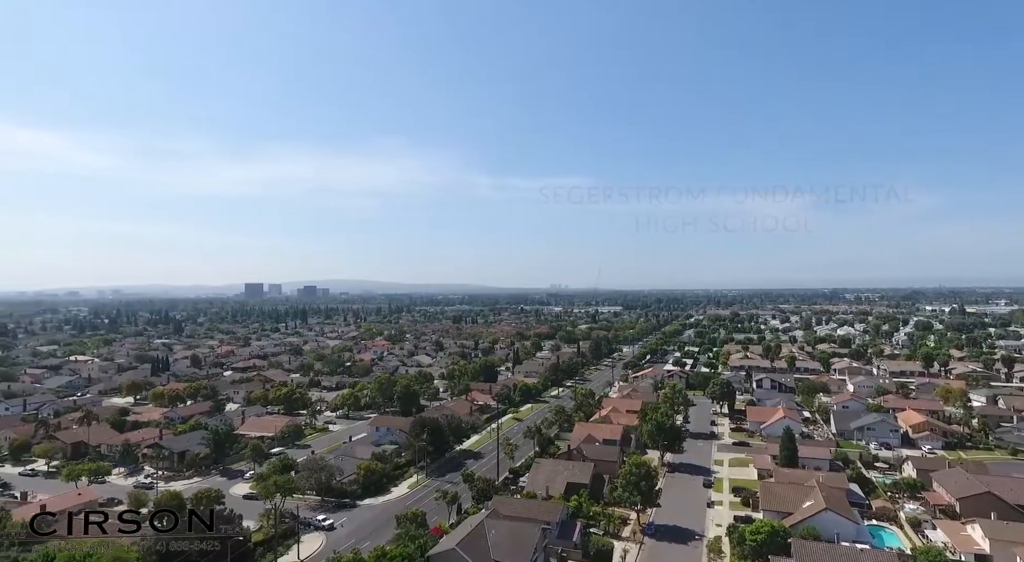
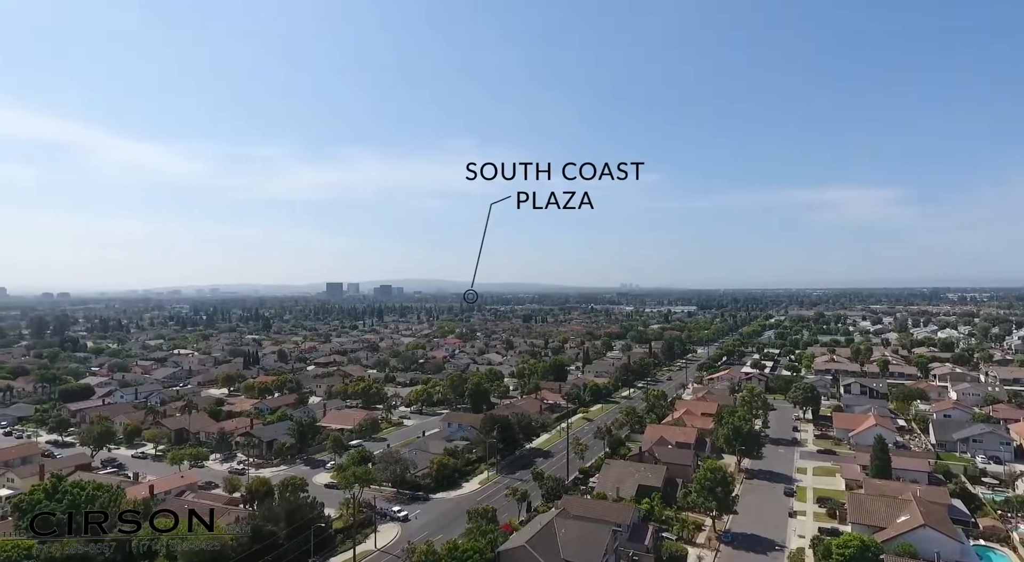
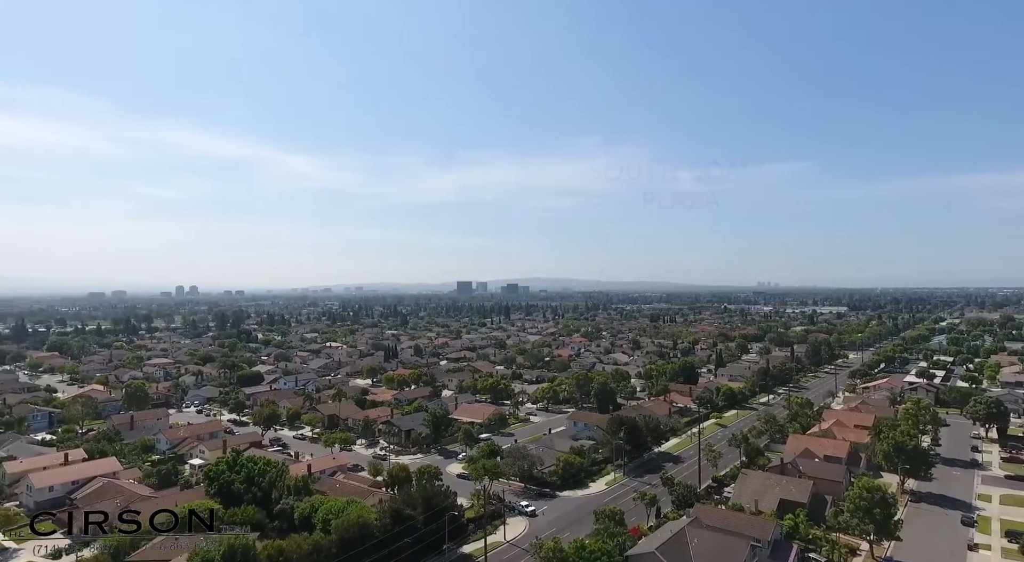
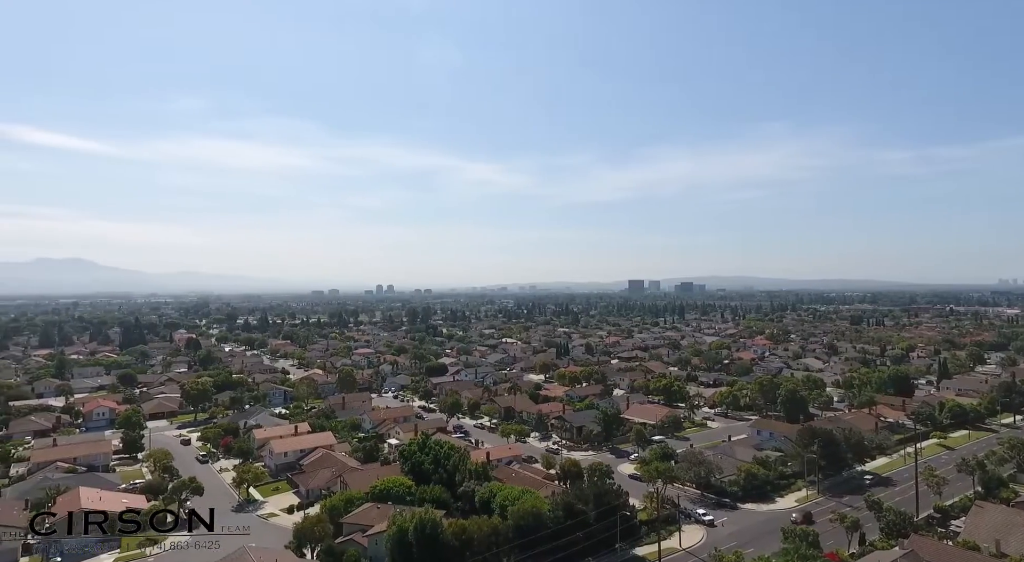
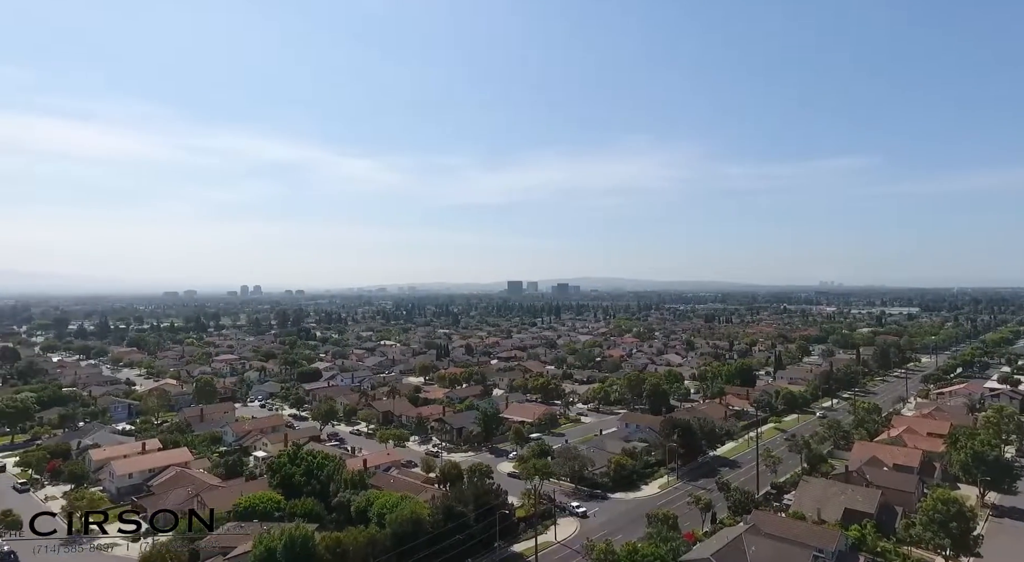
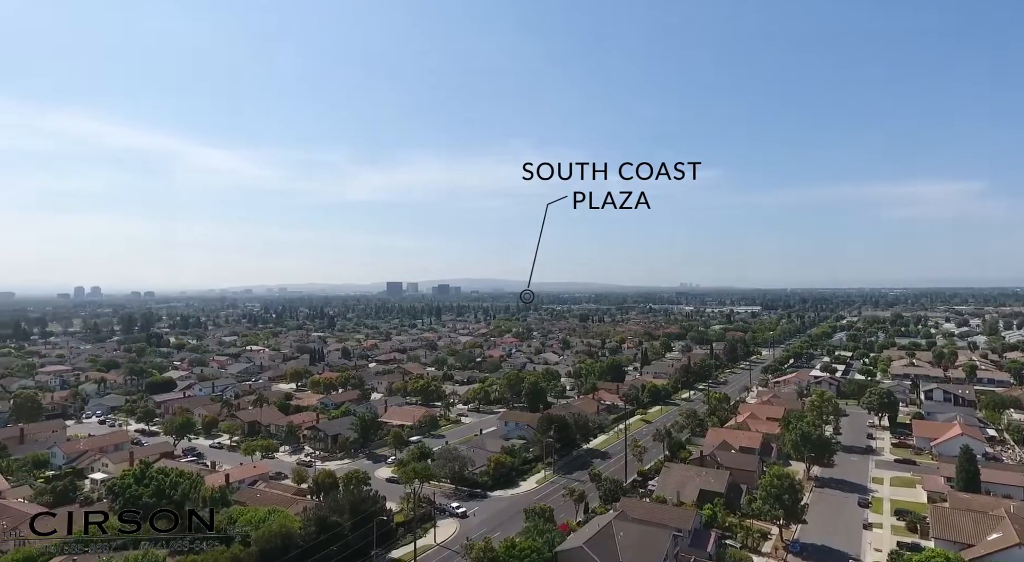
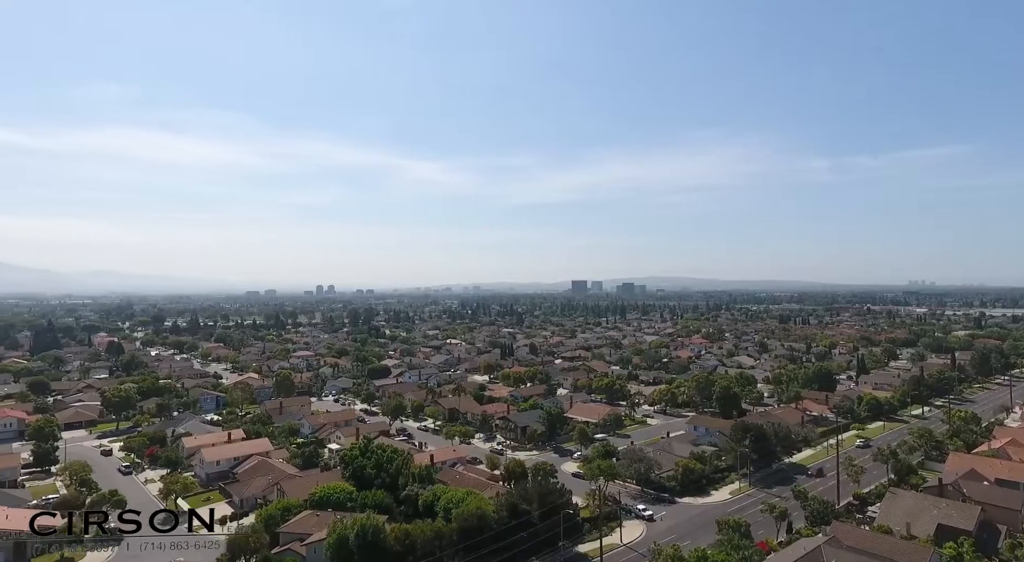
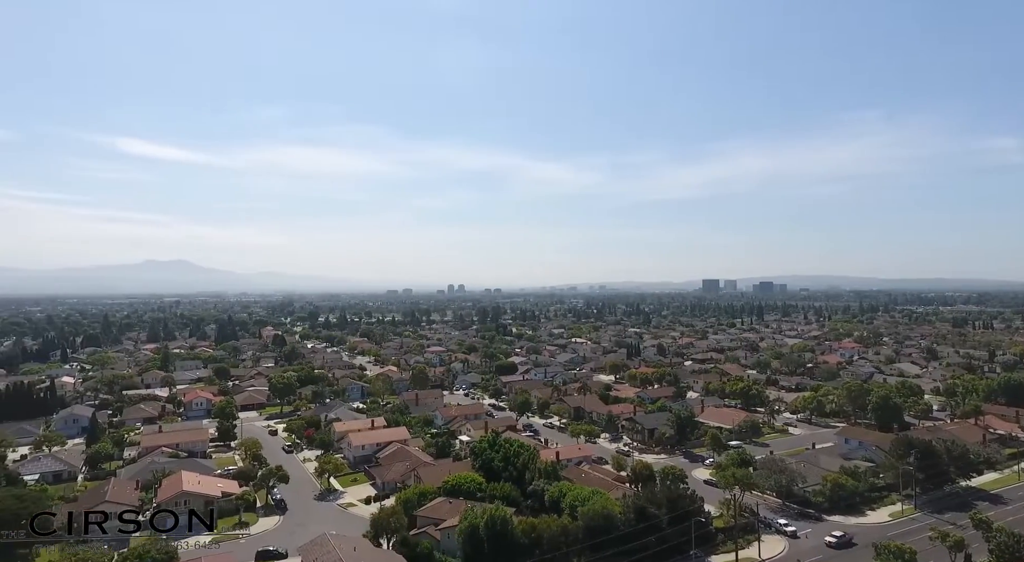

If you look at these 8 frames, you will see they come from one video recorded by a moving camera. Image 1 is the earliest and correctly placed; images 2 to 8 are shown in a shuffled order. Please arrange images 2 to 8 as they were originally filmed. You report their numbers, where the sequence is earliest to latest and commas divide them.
2, 6, 3, 5, 7, 4, 8
